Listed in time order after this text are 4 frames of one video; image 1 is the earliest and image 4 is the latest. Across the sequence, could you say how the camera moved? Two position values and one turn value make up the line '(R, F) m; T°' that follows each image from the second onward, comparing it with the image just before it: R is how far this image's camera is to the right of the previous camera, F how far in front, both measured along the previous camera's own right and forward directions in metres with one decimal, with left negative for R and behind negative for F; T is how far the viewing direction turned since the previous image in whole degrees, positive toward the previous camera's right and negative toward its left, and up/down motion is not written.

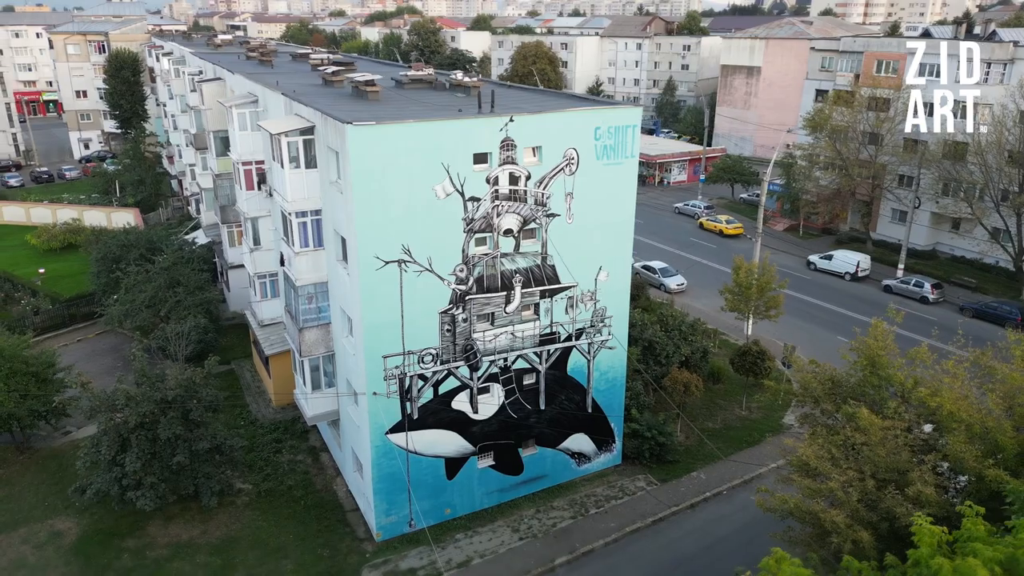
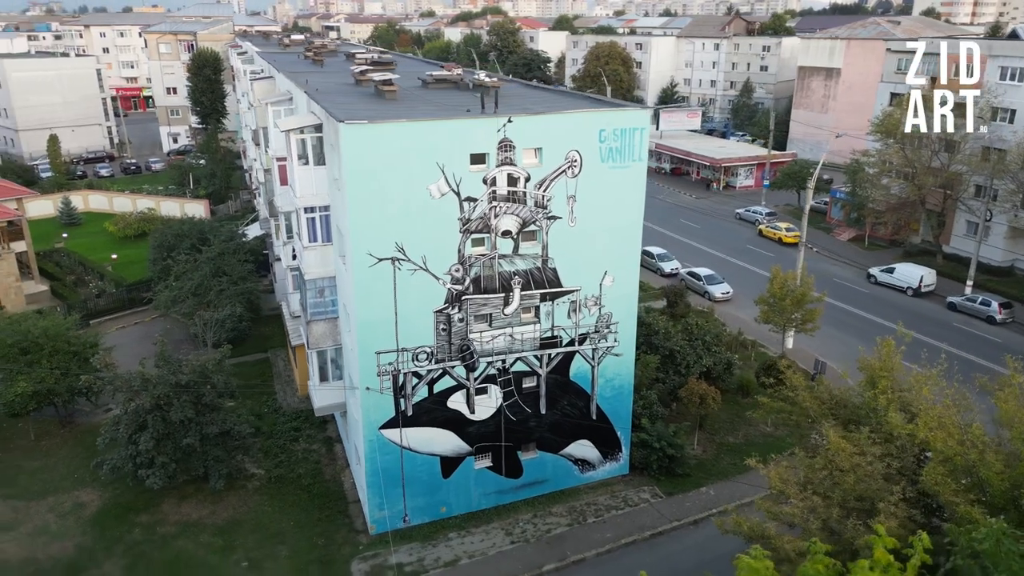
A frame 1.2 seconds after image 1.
(+1.8, +0.2) m; -6°
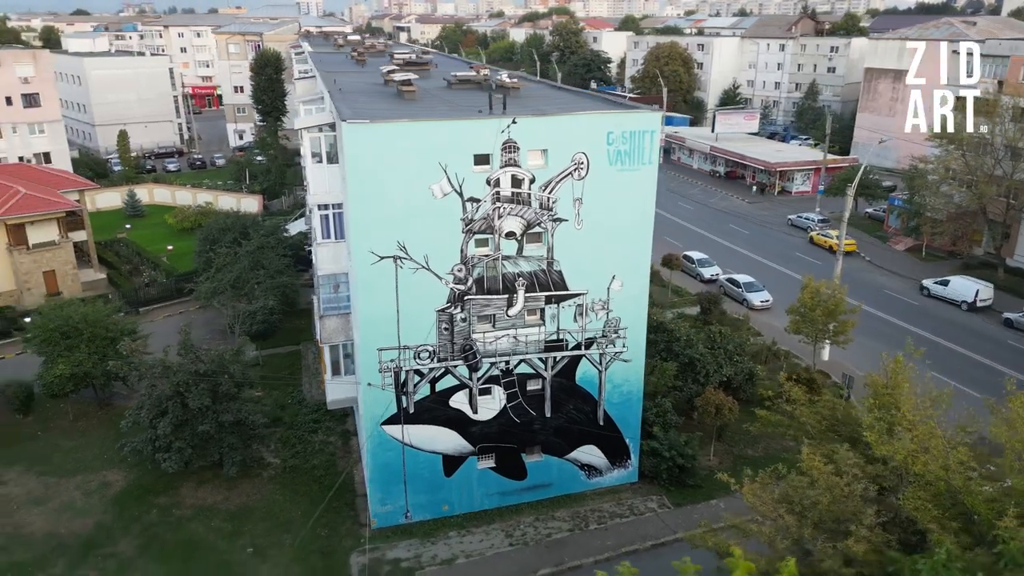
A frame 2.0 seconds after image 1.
(+1.3, +0.1) m; -5°
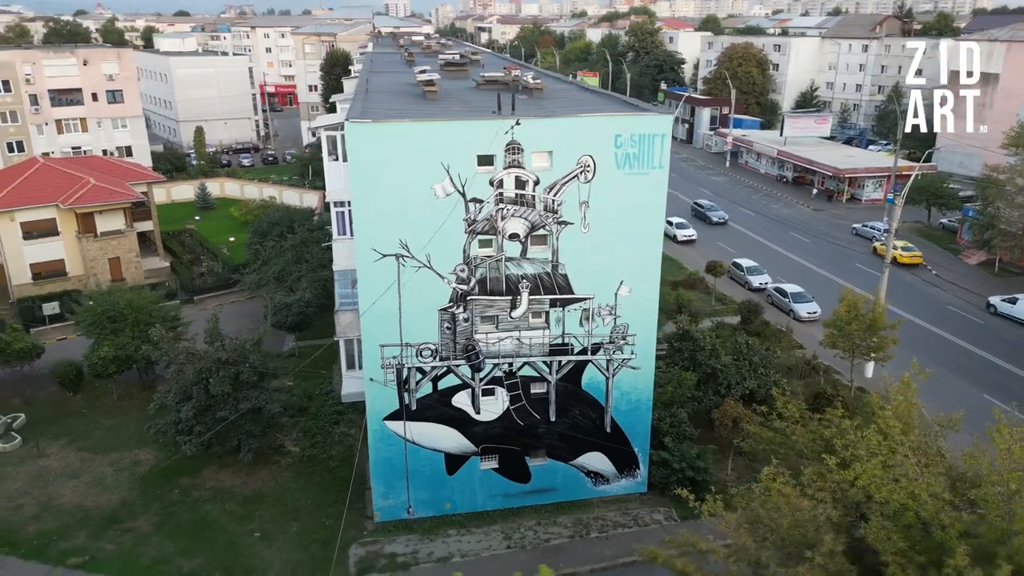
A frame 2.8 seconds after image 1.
(+1.6, +0.1) m; -6°
